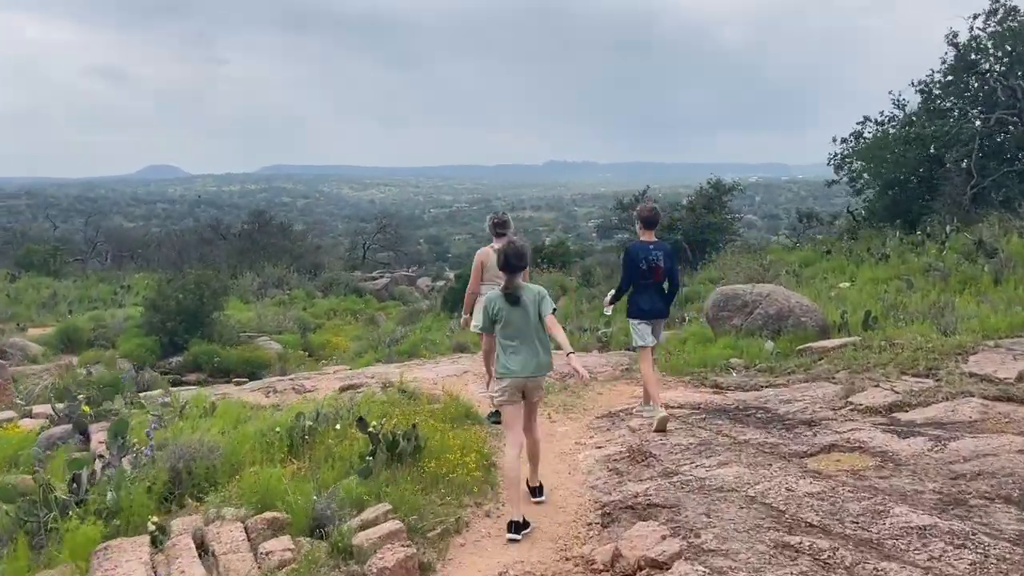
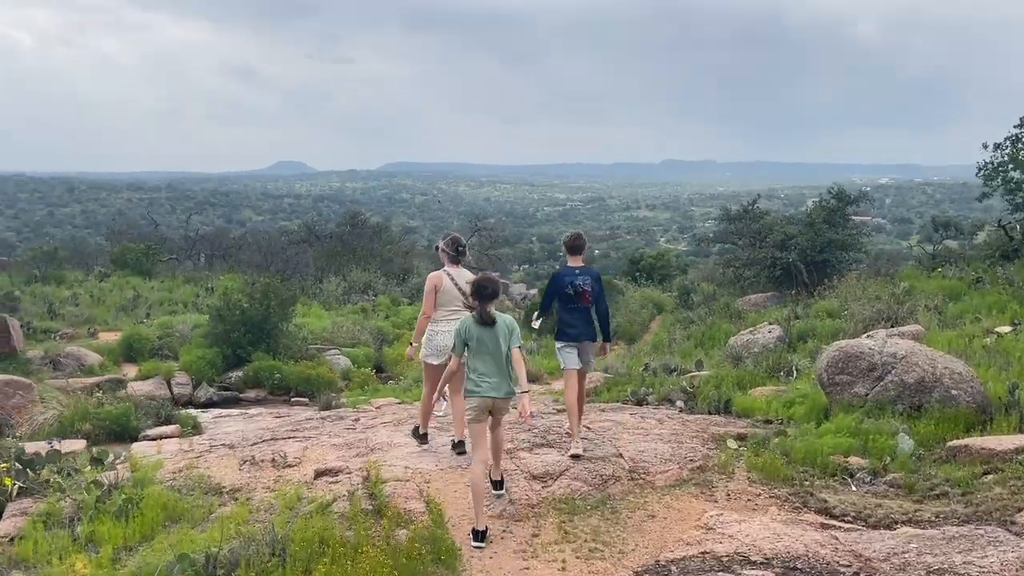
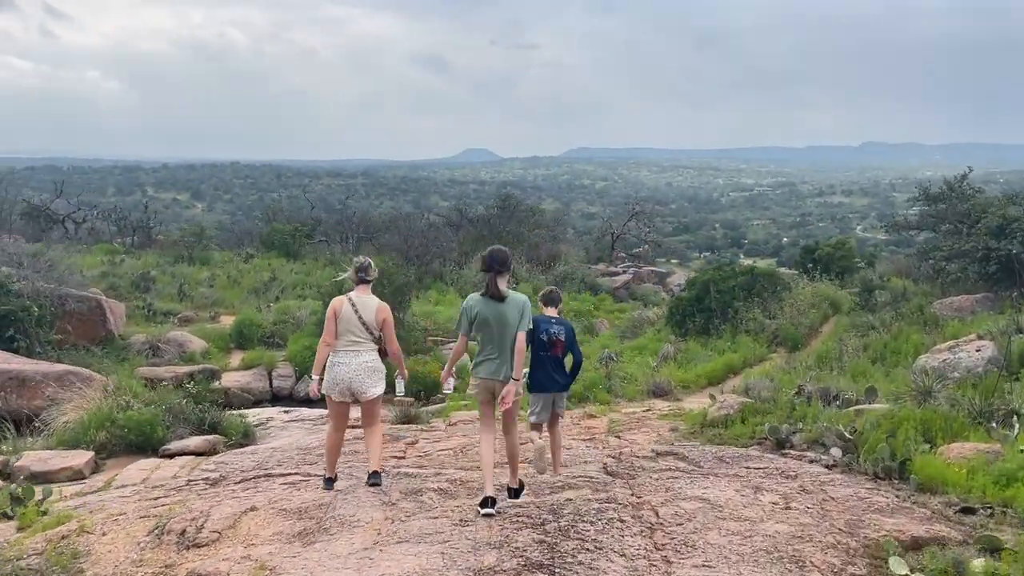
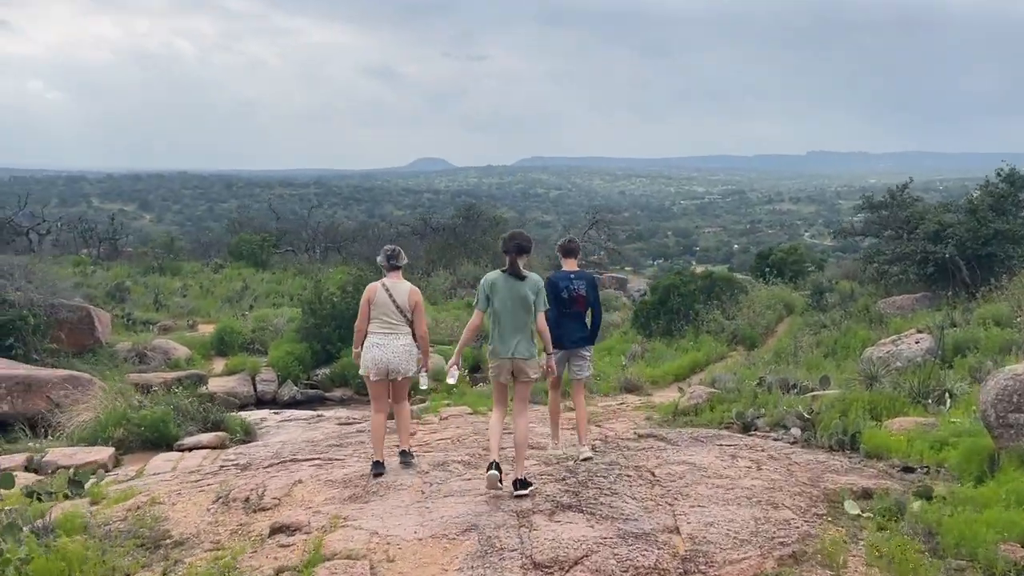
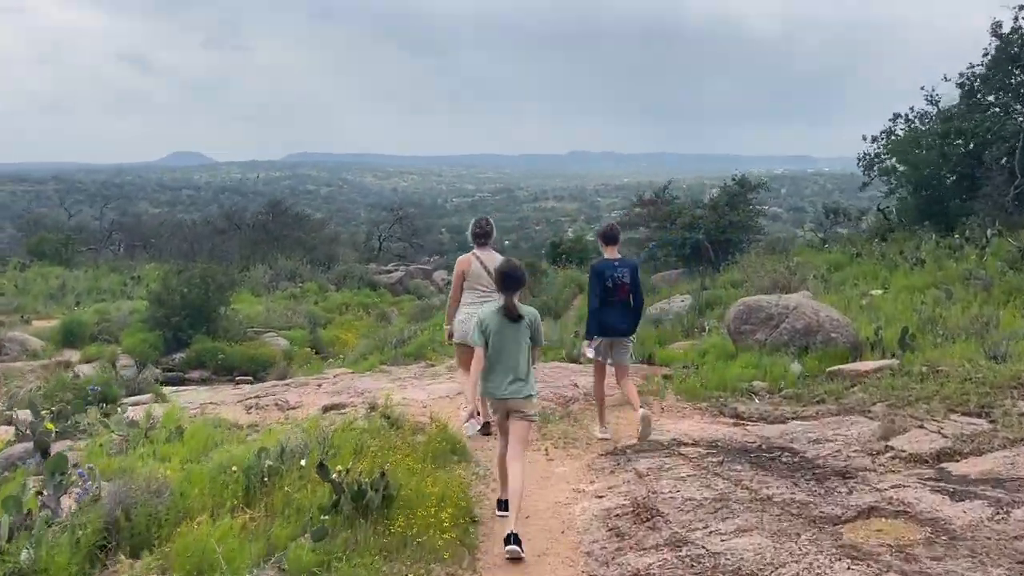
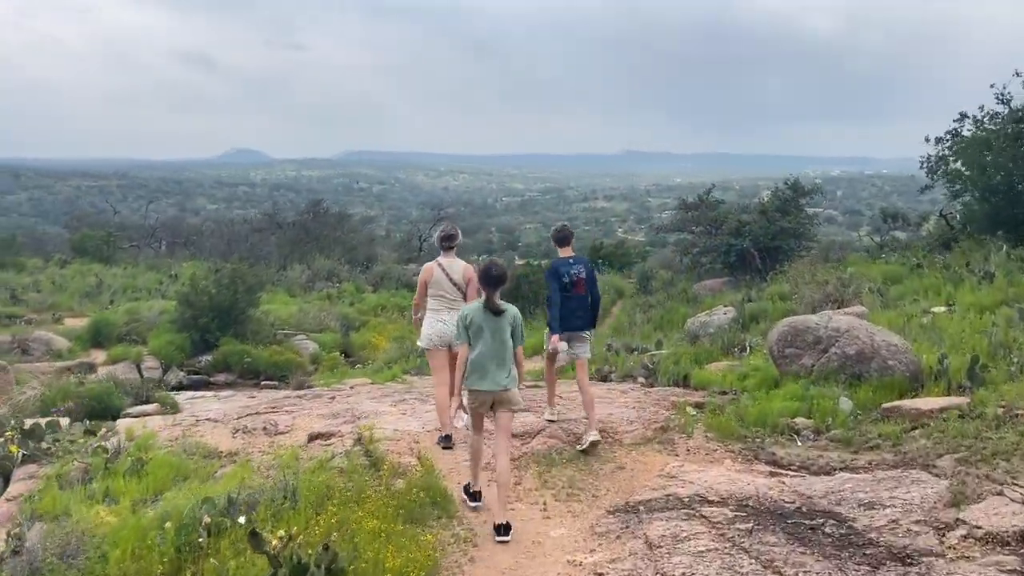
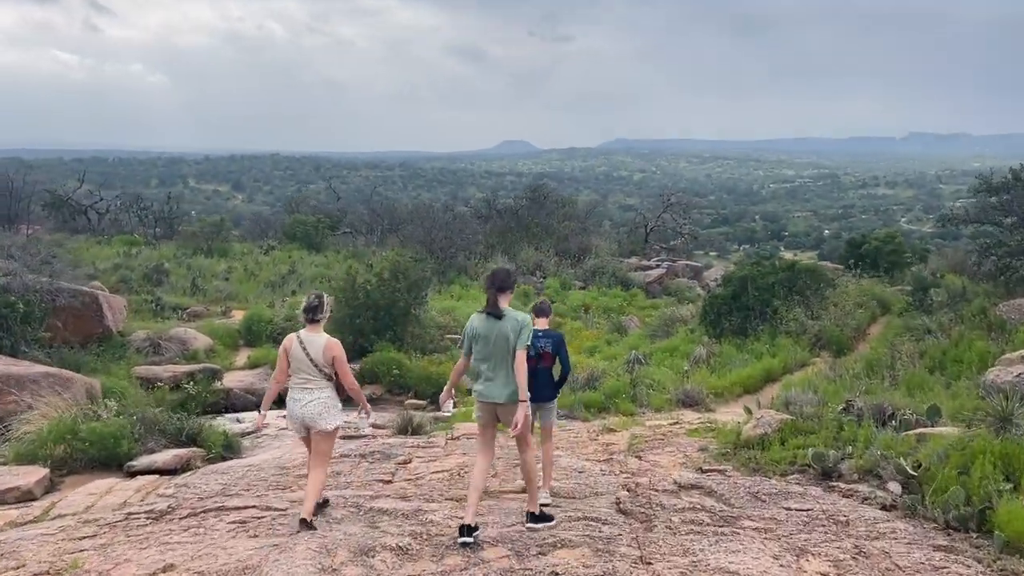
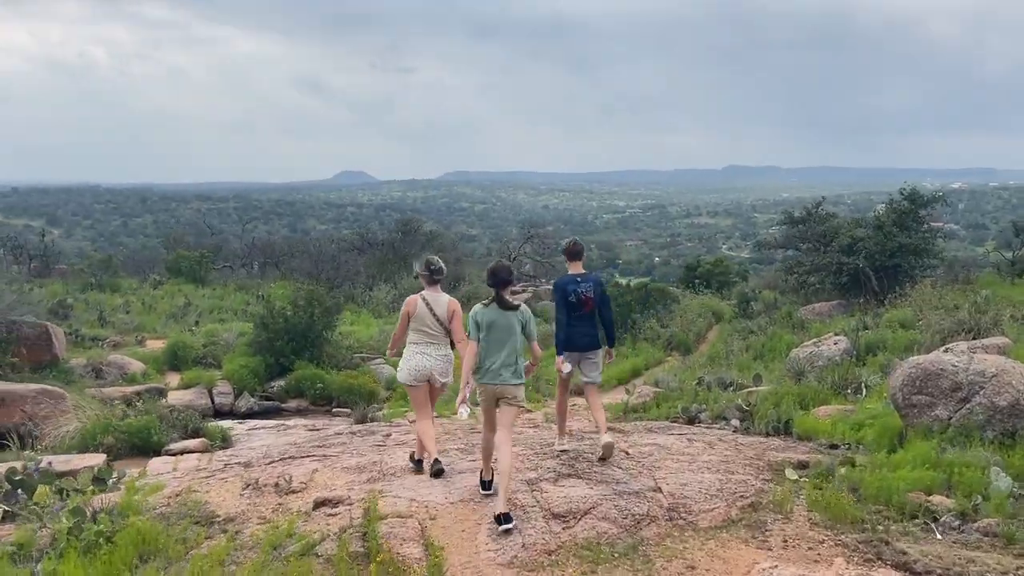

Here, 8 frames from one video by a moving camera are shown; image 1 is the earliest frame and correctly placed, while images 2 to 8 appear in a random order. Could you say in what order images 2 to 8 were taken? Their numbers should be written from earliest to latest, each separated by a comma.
5, 6, 2, 8, 4, 3, 7
